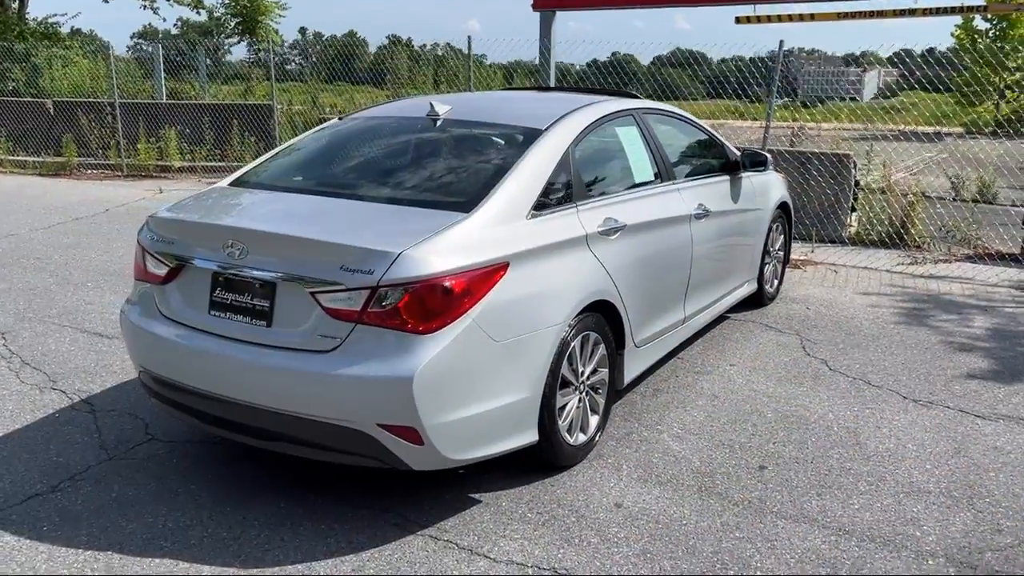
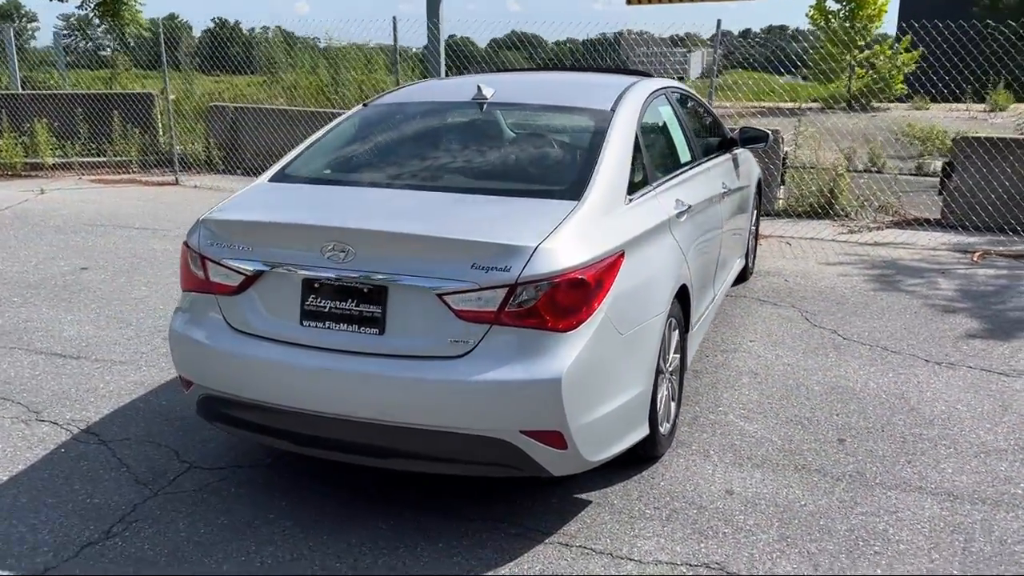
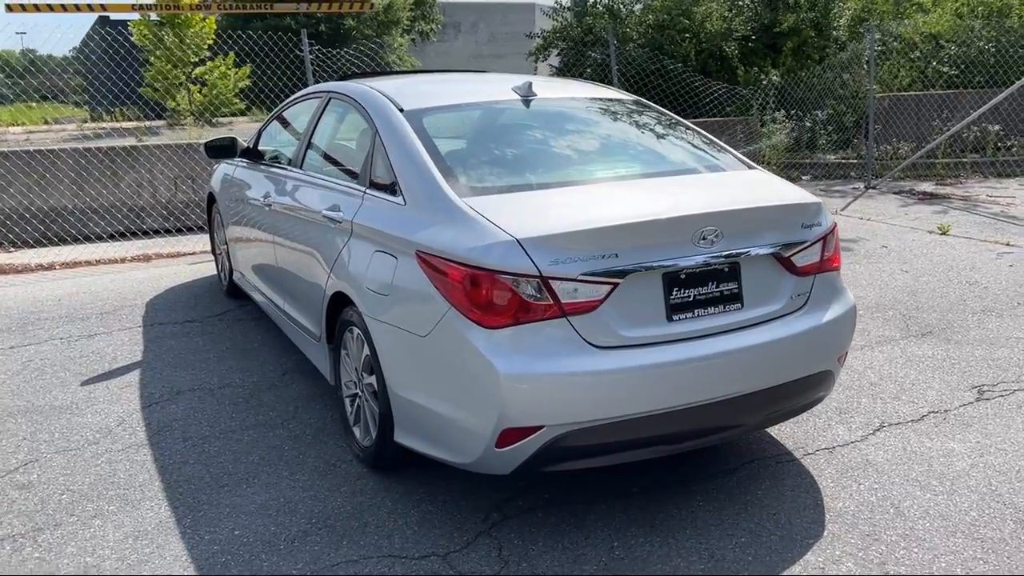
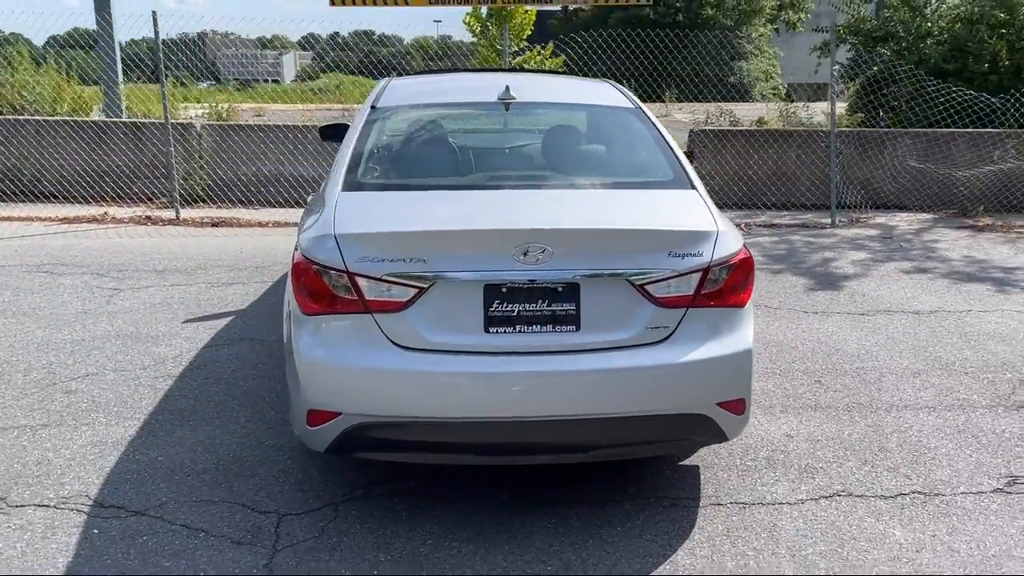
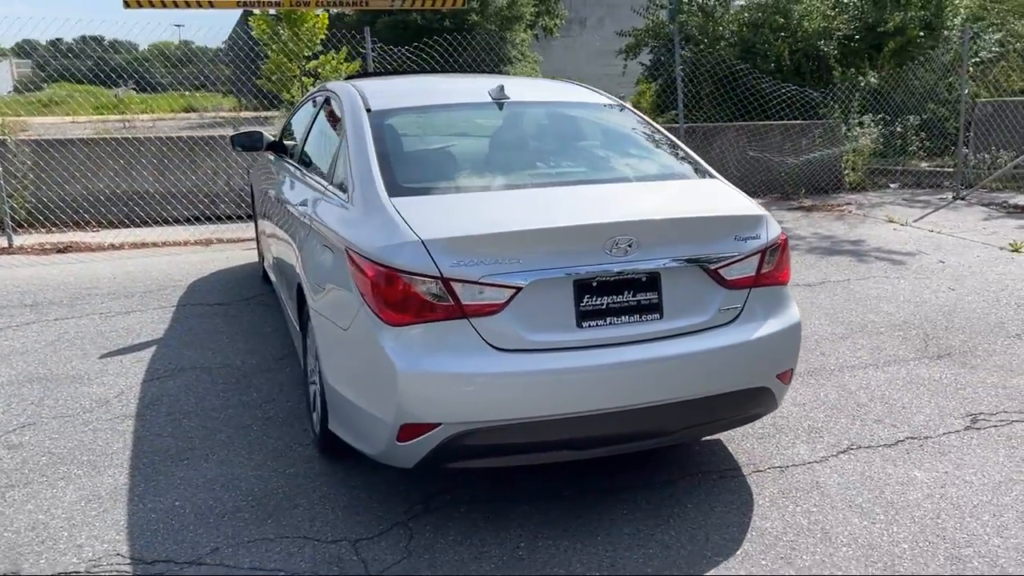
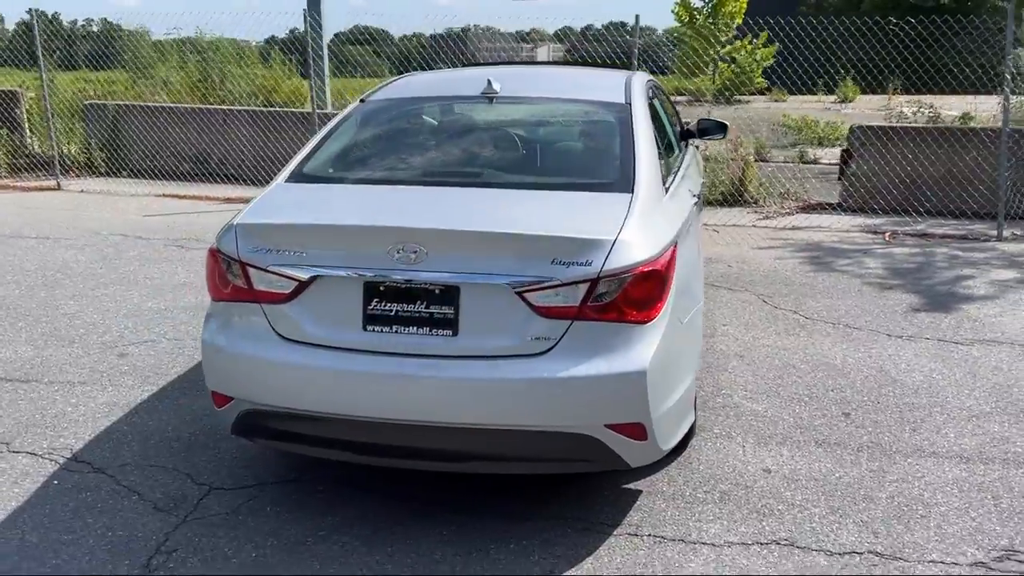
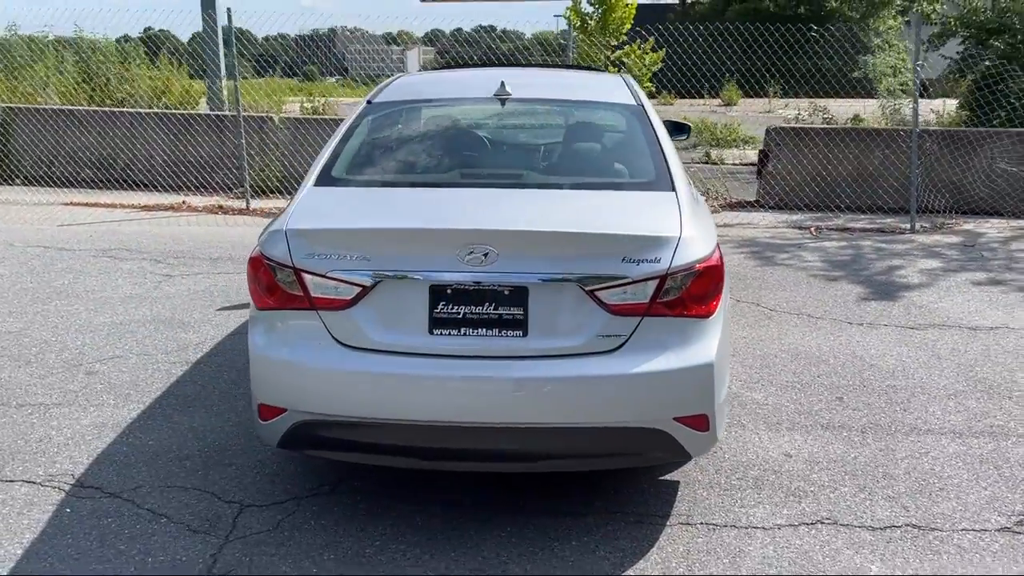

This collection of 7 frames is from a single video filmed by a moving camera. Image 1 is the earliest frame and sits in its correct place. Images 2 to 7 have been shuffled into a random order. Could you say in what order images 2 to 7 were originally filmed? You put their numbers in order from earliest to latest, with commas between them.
2, 6, 7, 4, 5, 3
